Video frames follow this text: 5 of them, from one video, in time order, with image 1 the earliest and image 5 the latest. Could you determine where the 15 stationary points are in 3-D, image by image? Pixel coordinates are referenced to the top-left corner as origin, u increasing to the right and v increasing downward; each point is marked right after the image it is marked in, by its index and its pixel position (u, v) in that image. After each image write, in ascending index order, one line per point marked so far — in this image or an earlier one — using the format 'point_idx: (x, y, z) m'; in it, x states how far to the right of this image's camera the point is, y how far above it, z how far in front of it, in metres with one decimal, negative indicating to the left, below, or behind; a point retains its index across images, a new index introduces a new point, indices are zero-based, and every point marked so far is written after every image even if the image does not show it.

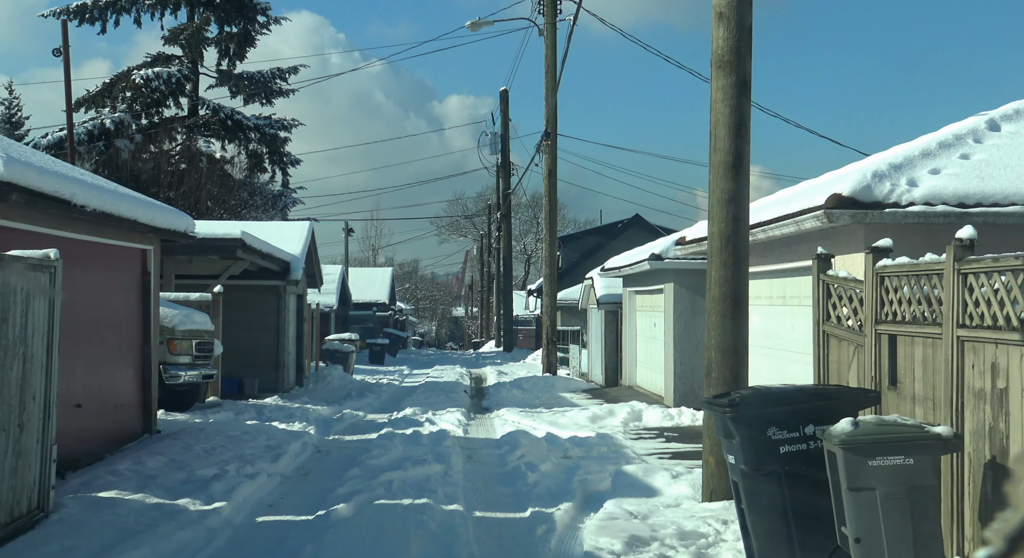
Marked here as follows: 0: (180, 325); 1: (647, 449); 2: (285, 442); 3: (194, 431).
0: (-4.3, -0.6, +13.9) m
1: (+1.6, -2.0, +12.5) m
2: (-2.6, -1.9, +12.3) m
3: (-3.6, -1.7, +12.2) m
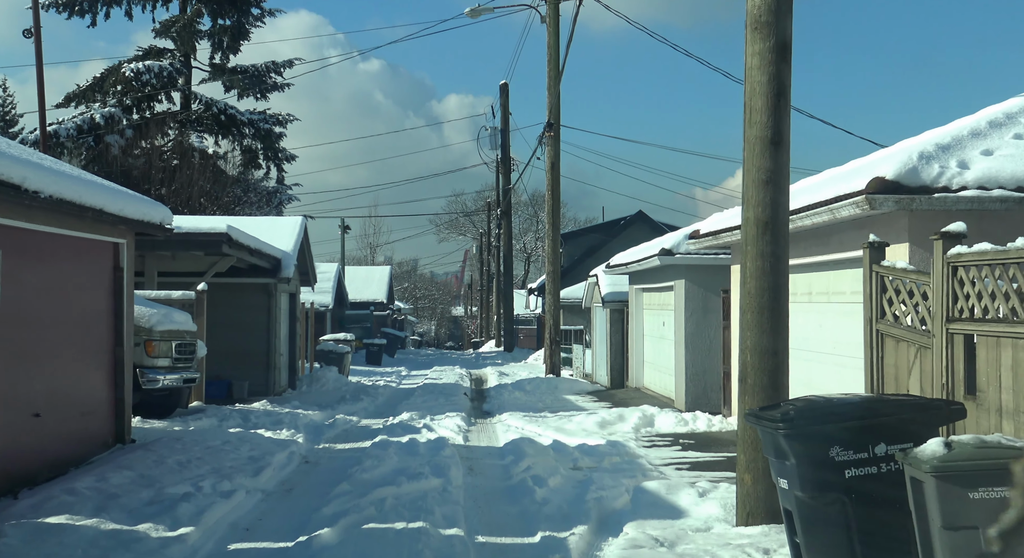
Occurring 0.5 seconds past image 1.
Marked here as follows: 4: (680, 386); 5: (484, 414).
0: (-4.3, -0.6, +12.9) m
1: (+1.6, -1.9, +11.5) m
2: (-2.6, -1.8, +11.3) m
3: (-3.6, -1.7, +11.2) m
4: (+2.8, -1.8, +17.9) m
5: (-0.5, -2.3, +17.8) m
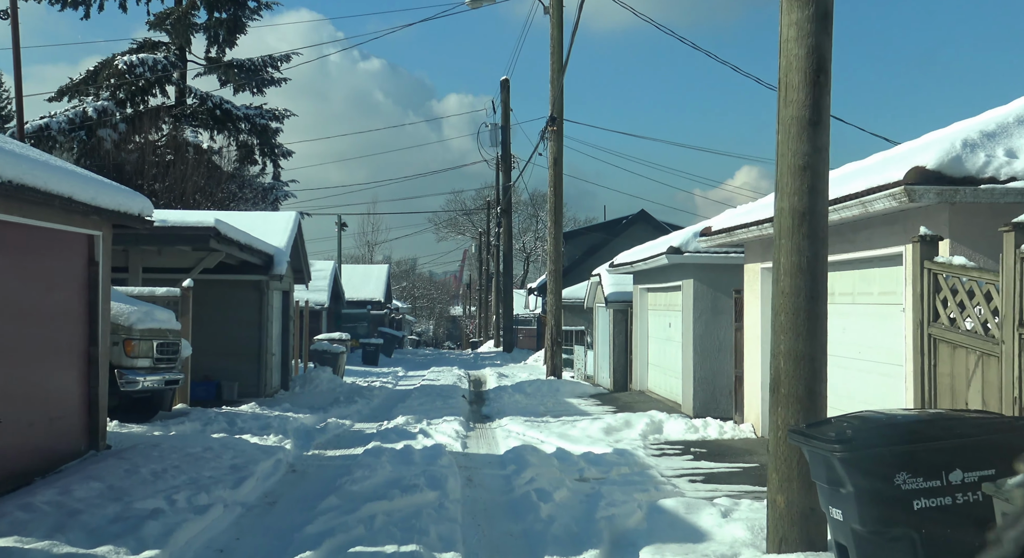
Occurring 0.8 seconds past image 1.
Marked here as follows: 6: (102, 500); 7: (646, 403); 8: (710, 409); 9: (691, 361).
0: (-4.3, -0.5, +12.2) m
1: (+1.6, -1.9, +10.8) m
2: (-2.6, -1.8, +10.6) m
3: (-3.6, -1.6, +10.4) m
4: (+2.8, -1.8, +17.1) m
5: (-0.4, -2.2, +17.1) m
6: (-3.0, -1.6, +7.7) m
7: (+2.5, -2.3, +19.7) m
8: (+3.1, -2.1, +16.8) m
9: (+2.8, -1.3, +16.9) m
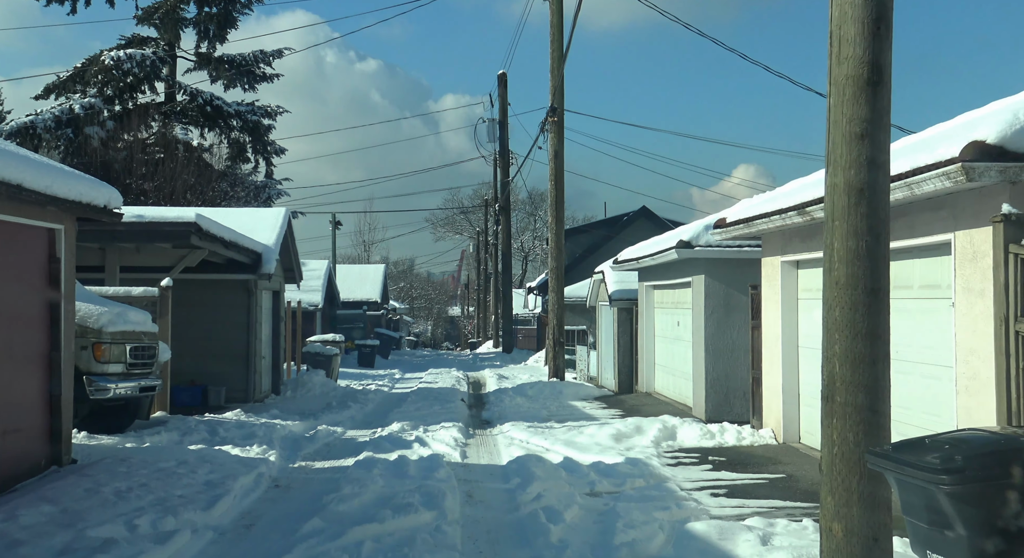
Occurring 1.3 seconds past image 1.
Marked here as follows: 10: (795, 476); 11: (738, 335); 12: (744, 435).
0: (-4.3, -0.5, +11.2) m
1: (+1.7, -1.9, +9.9) m
2: (-2.5, -1.8, +9.7) m
3: (-3.5, -1.6, +9.5) m
4: (+2.9, -1.7, +16.2) m
5: (-0.4, -2.2, +16.1) m
6: (-2.9, -1.6, +6.7) m
7: (+2.5, -2.2, +18.8) m
8: (+3.2, -2.0, +15.9) m
9: (+2.9, -1.2, +15.9) m
10: (+2.6, -1.8, +9.9) m
11: (+3.4, -0.8, +15.9) m
12: (+2.7, -1.8, +12.5) m
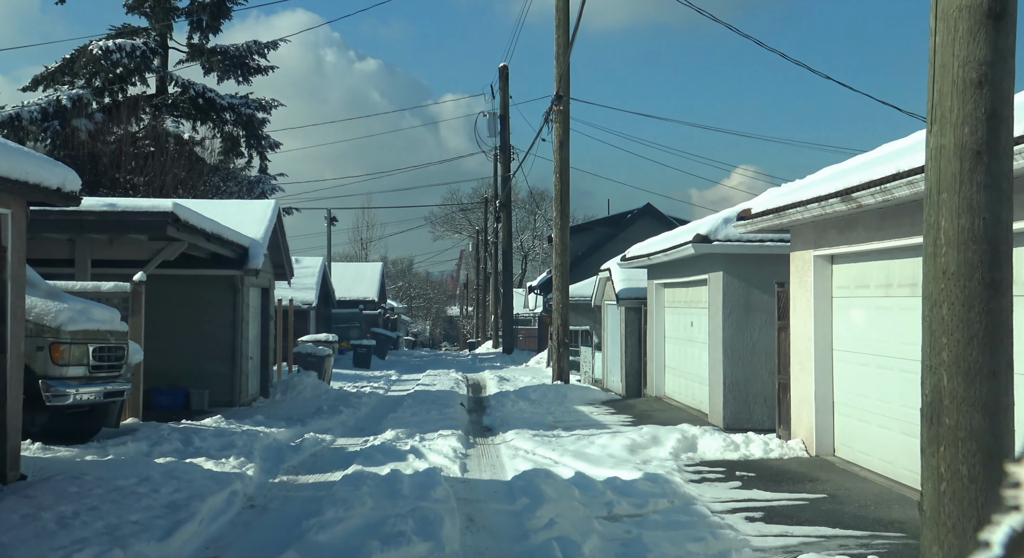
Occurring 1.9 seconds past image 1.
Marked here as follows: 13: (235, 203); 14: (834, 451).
0: (-4.2, -0.4, +10.1) m
1: (+1.7, -1.8, +8.7) m
2: (-2.5, -1.7, +8.5) m
3: (-3.5, -1.6, +8.4) m
4: (+2.9, -1.7, +15.1) m
5: (-0.4, -2.1, +15.0) m
6: (-2.9, -1.5, +5.6) m
7: (+2.5, -2.2, +17.7) m
8: (+3.2, -2.0, +14.8) m
9: (+2.9, -1.2, +14.8) m
10: (+2.7, -1.8, +8.8) m
11: (+3.4, -0.8, +14.8) m
12: (+2.8, -1.8, +11.4) m
13: (-4.9, +1.4, +19.0) m
14: (+3.3, -1.8, +11.0) m
